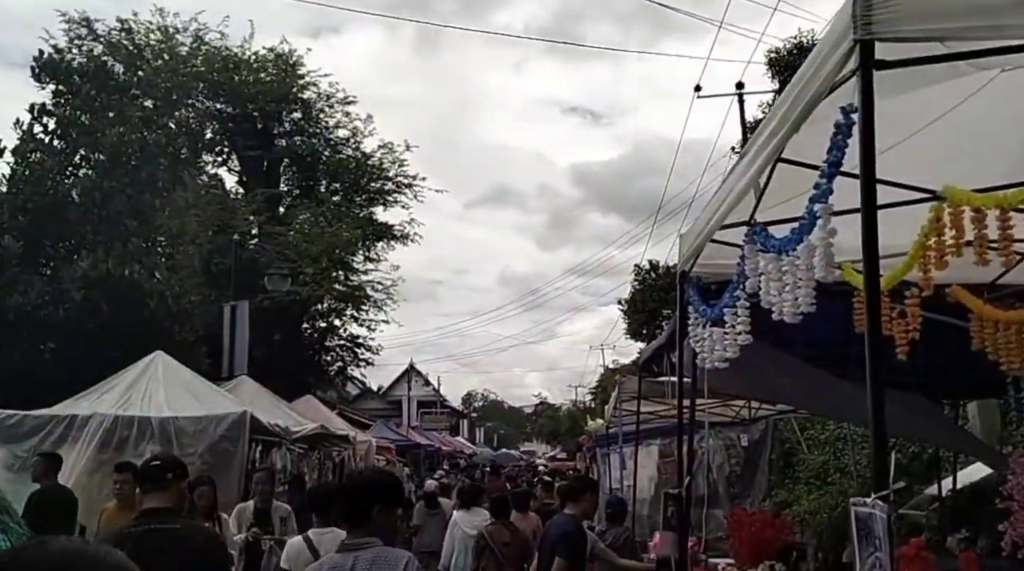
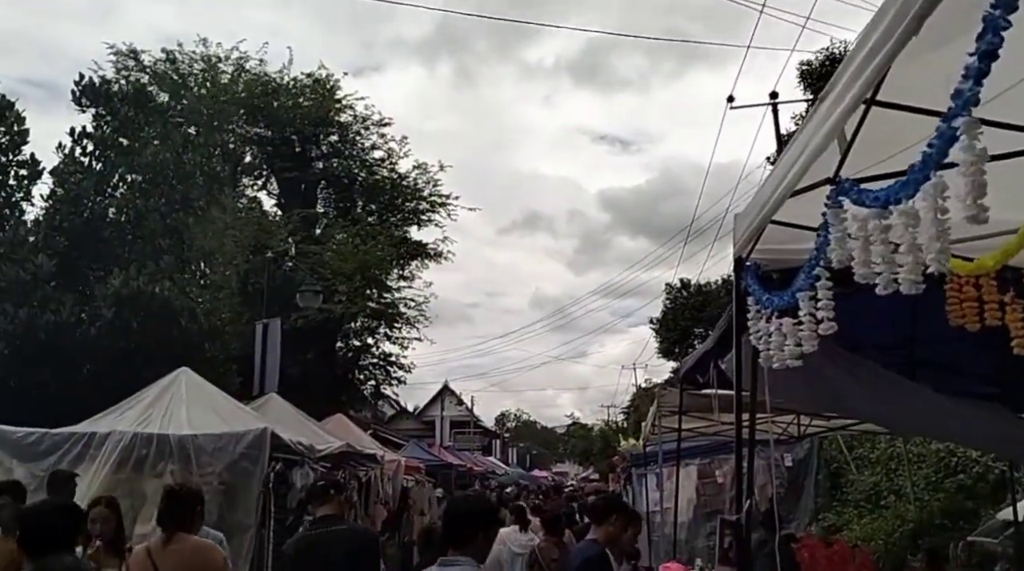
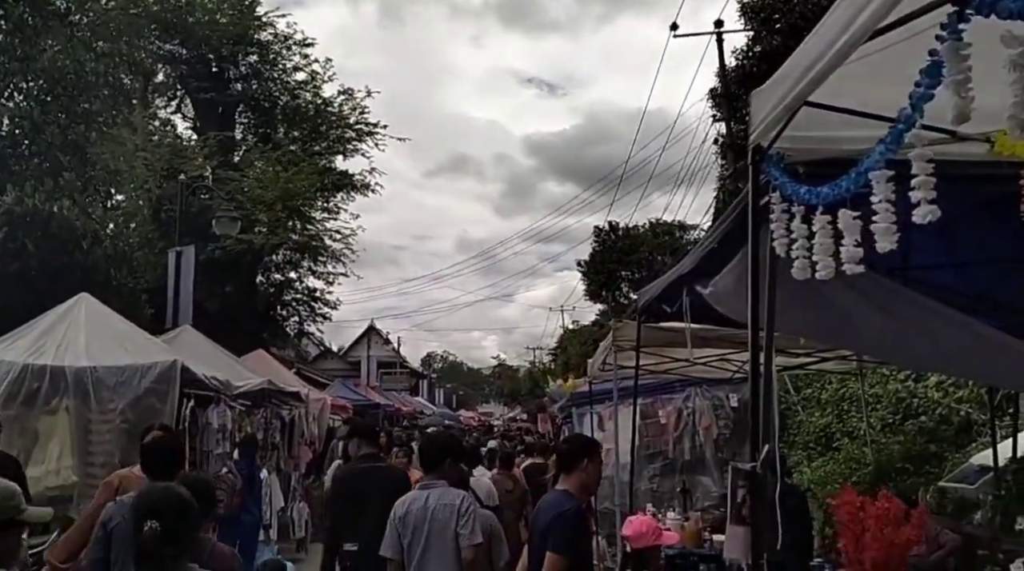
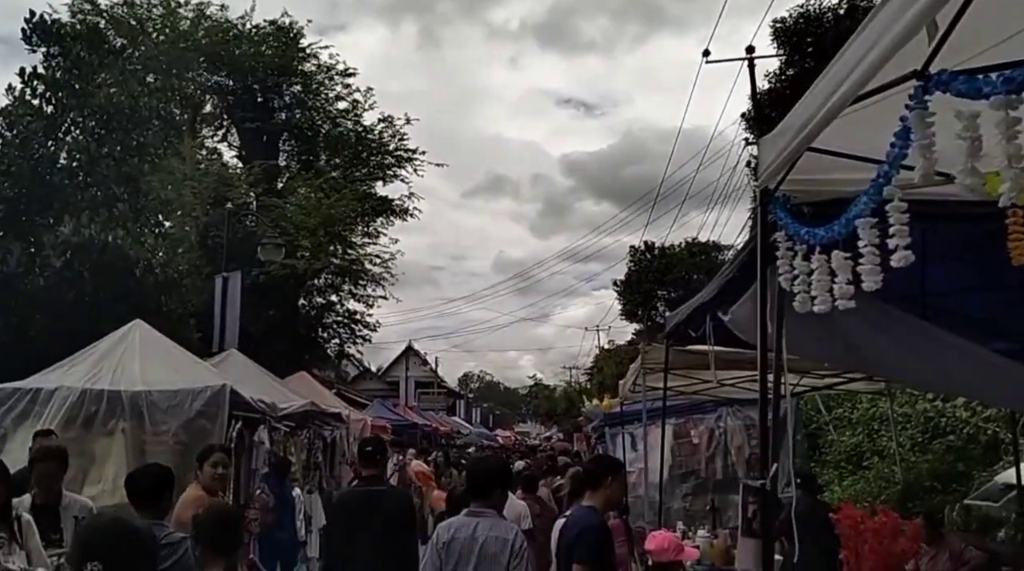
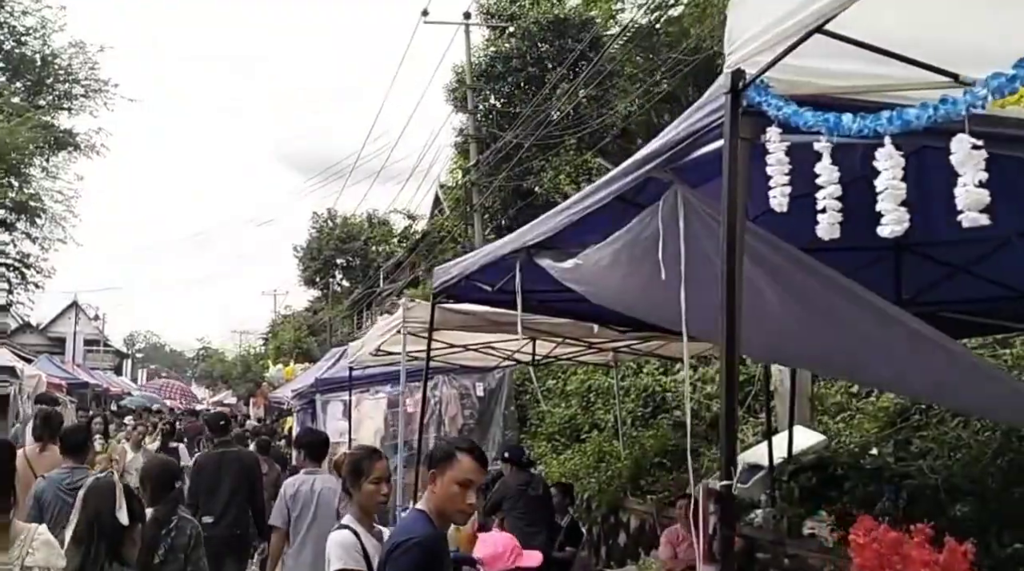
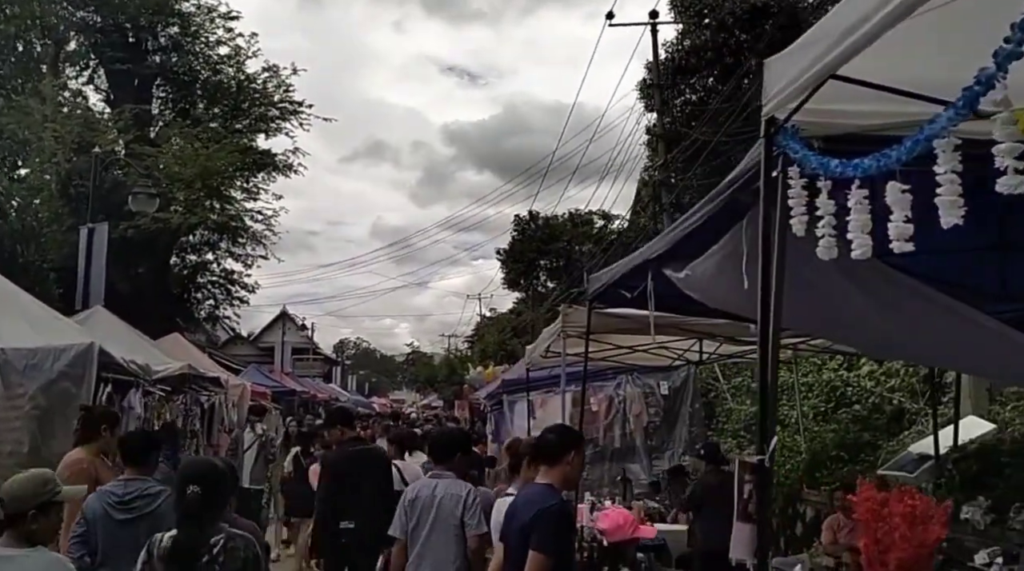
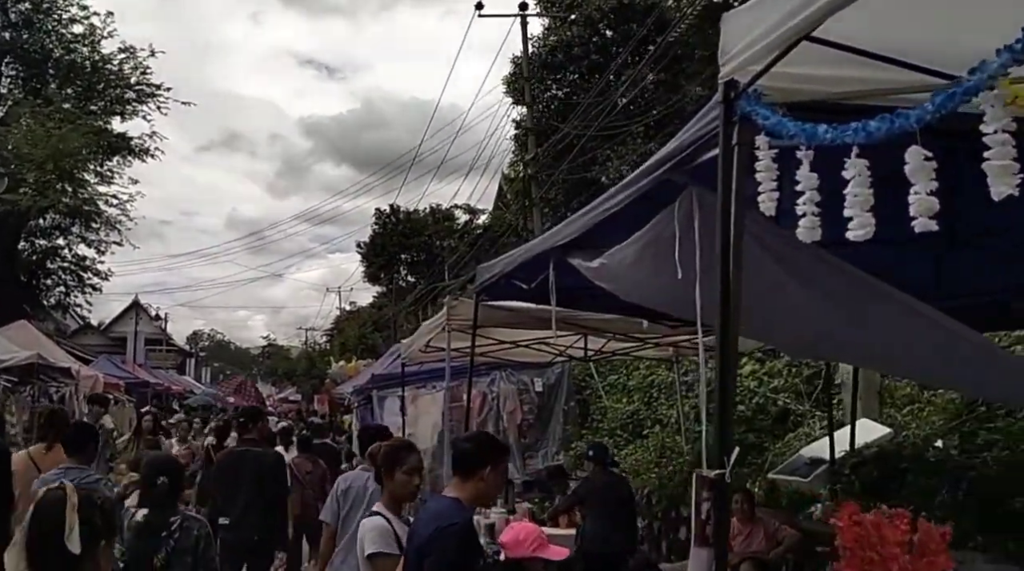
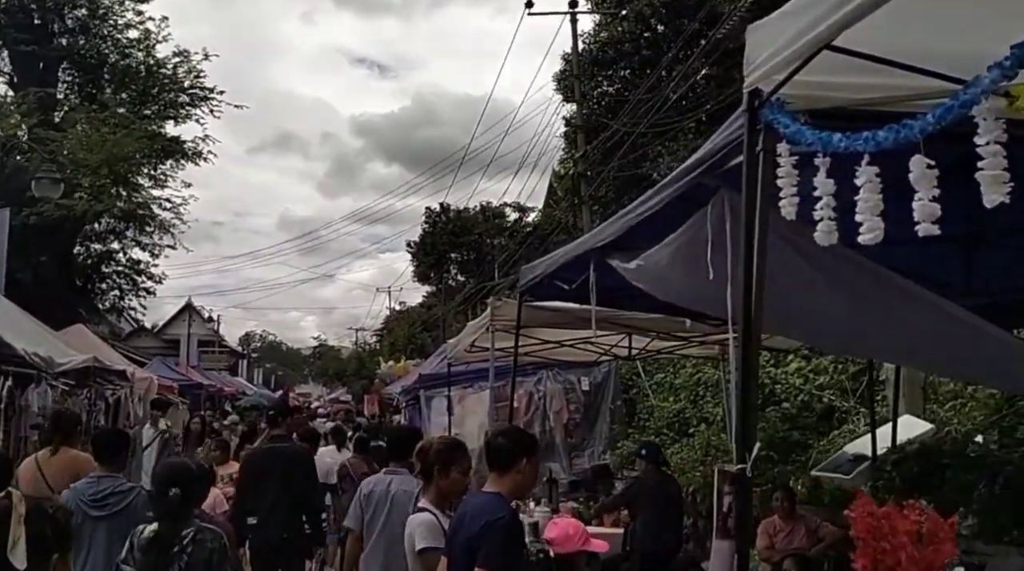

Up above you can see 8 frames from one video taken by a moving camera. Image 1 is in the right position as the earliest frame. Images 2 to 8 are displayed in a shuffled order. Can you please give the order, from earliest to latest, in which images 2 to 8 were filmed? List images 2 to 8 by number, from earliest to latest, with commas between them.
2, 4, 3, 6, 8, 7, 5
